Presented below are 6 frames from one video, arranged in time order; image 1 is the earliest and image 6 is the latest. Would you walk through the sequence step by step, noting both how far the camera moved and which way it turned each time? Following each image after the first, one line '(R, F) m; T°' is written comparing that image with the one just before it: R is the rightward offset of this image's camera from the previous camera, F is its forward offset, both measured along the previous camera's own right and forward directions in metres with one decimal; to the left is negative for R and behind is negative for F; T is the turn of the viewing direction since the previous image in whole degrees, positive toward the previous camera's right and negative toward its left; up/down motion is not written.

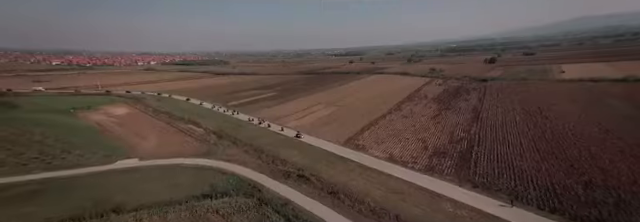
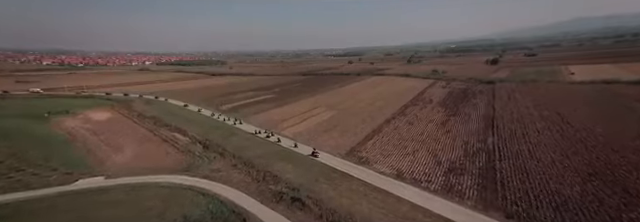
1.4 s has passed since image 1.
(0.0, +1.9) m; 0°
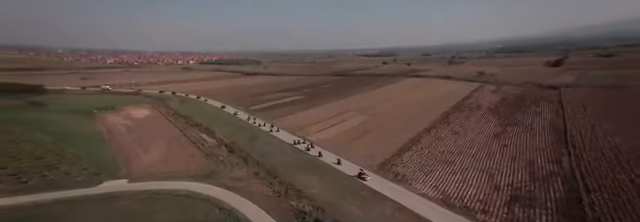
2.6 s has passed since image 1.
(0.0, +1.5) m; -8°
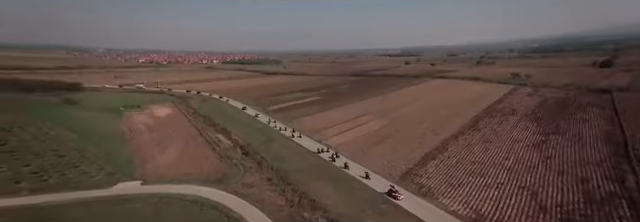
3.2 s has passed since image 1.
(+0.1, +0.8) m; -5°
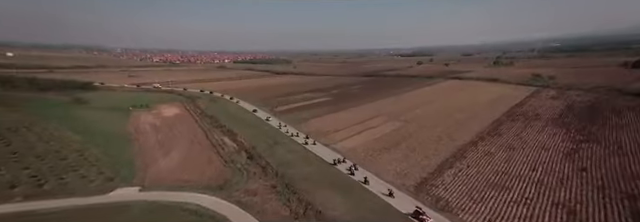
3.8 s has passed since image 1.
(+0.1, +0.8) m; -2°
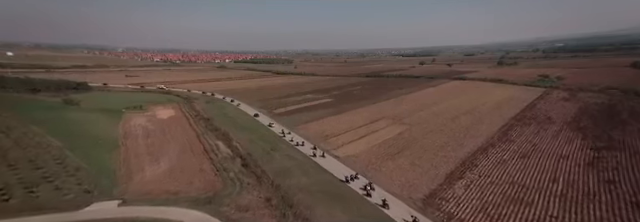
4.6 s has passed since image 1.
(+0.1, +1.0) m; 0°
